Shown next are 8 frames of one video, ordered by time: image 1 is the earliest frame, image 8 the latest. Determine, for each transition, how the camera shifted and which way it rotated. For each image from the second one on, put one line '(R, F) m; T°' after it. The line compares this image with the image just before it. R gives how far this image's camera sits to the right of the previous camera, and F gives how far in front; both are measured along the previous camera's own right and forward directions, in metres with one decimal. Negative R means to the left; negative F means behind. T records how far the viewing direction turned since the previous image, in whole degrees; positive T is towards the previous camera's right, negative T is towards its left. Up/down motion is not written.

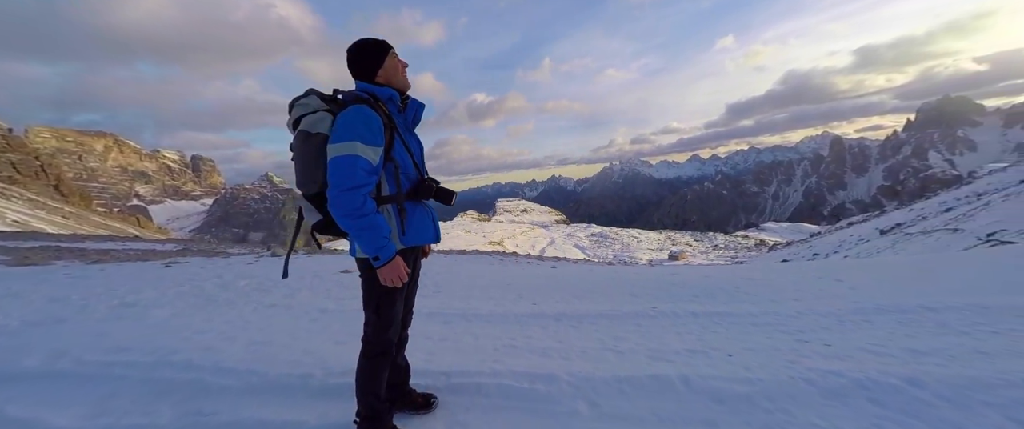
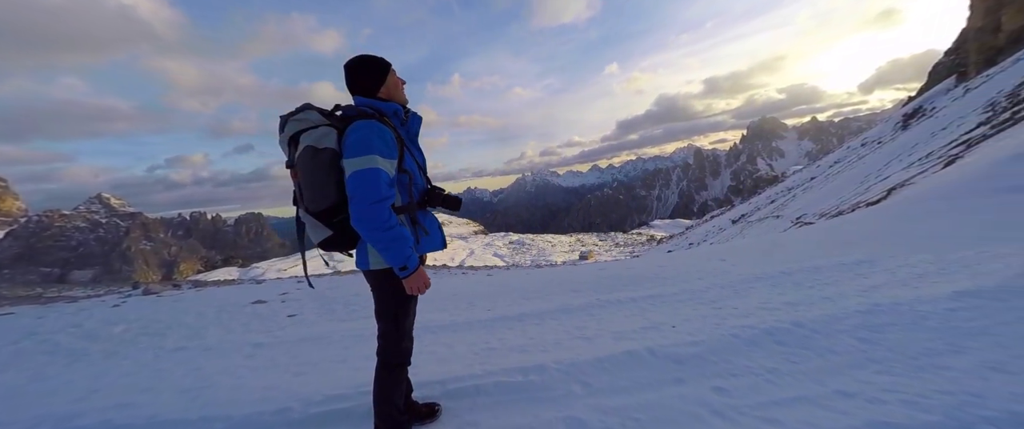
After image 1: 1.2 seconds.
(-0.8, -0.2) m; +15°
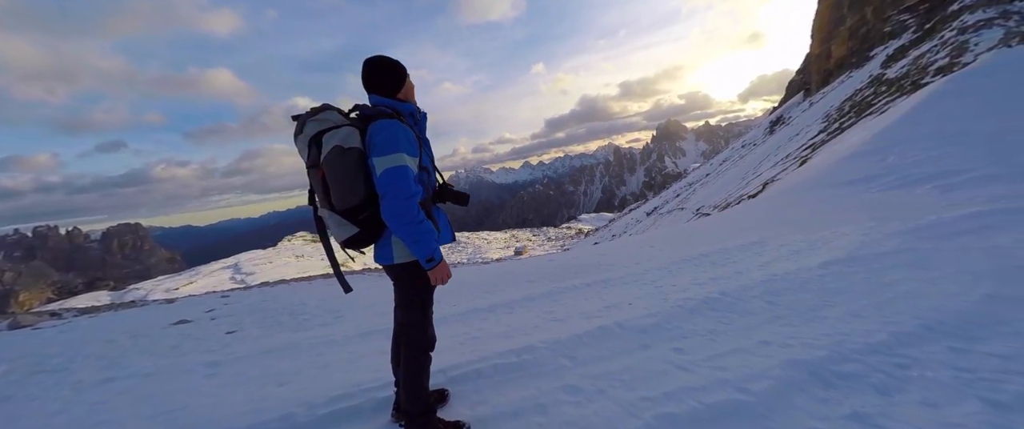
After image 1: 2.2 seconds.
(-0.7, -0.3) m; +12°
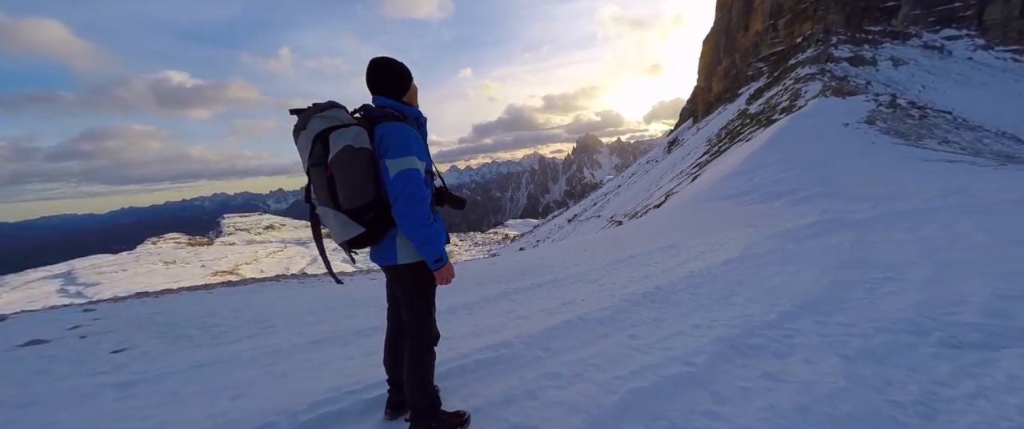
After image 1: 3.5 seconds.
(-0.8, -0.2) m; +13°
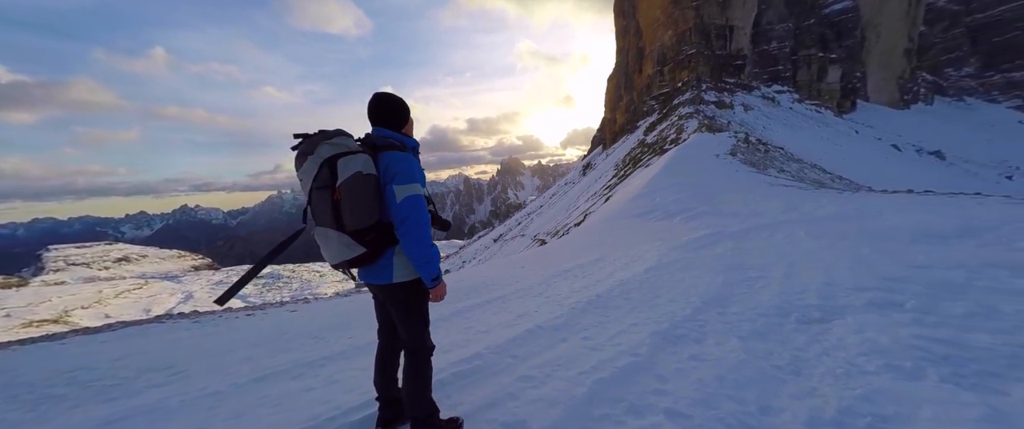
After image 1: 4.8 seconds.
(-0.7, -0.4) m; +13°
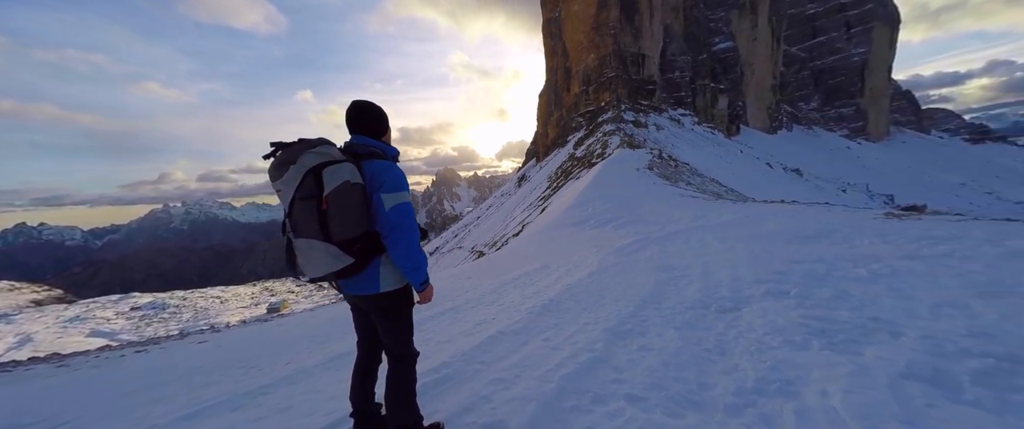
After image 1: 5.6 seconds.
(-0.5, -0.2) m; +11°
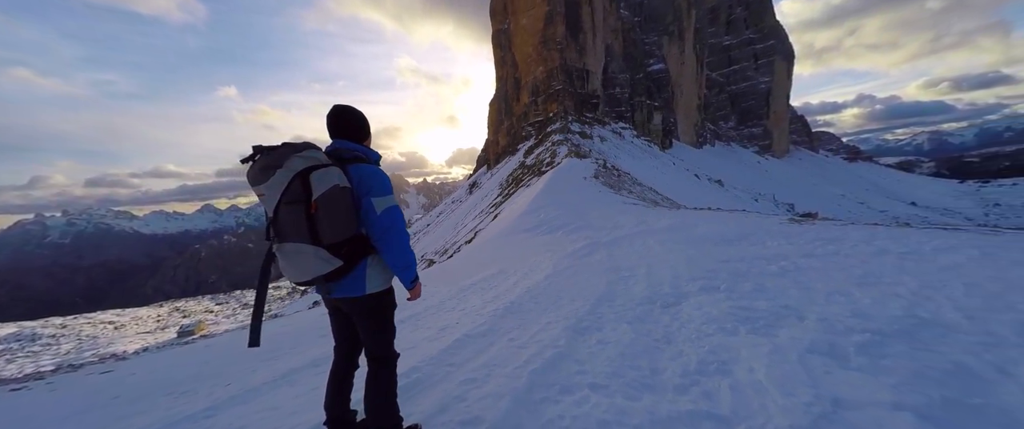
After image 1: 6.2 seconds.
(-0.3, -0.2) m; +9°
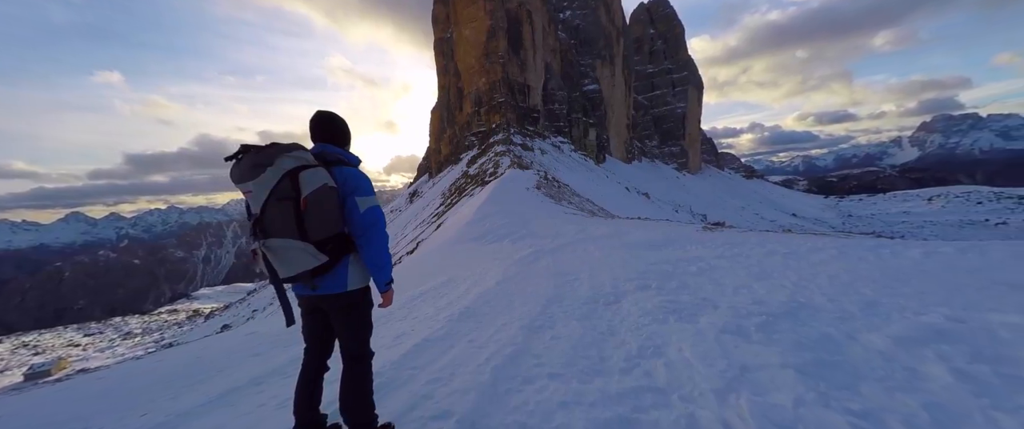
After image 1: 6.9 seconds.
(-0.4, -0.4) m; +10°
